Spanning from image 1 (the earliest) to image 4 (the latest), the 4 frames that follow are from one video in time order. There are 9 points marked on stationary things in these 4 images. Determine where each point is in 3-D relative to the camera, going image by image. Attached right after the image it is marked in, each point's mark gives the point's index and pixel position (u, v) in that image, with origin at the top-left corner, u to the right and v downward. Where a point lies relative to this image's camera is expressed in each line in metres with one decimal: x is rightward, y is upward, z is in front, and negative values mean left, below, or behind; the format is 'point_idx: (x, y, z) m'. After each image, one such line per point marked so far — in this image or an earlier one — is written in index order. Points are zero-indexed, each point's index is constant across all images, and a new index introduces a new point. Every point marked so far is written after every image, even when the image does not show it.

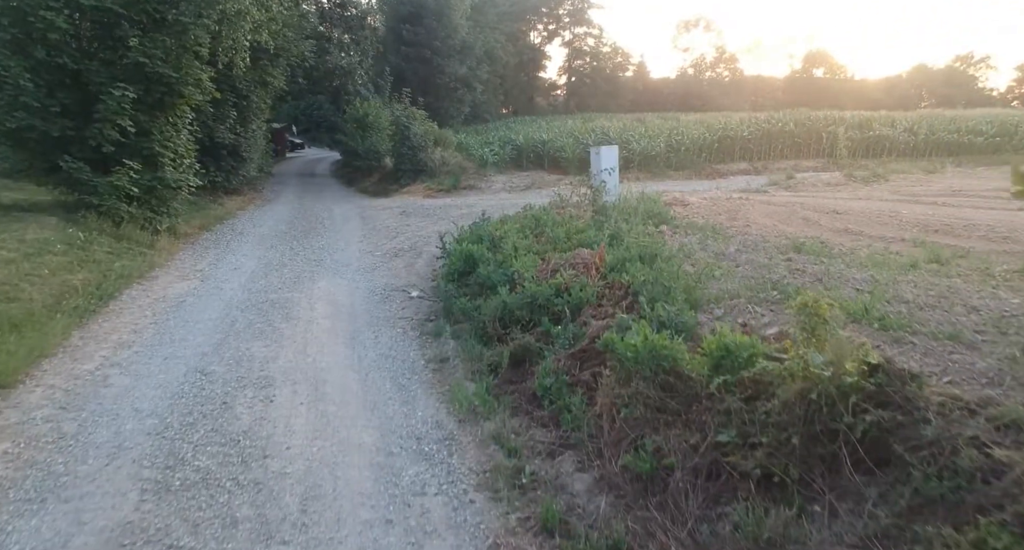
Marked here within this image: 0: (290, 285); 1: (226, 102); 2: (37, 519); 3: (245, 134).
0: (-2.5, -0.1, +7.0) m
1: (-6.5, +3.9, +13.9) m
2: (-2.0, -1.0, +2.5) m
3: (-6.5, +3.4, +14.8) m
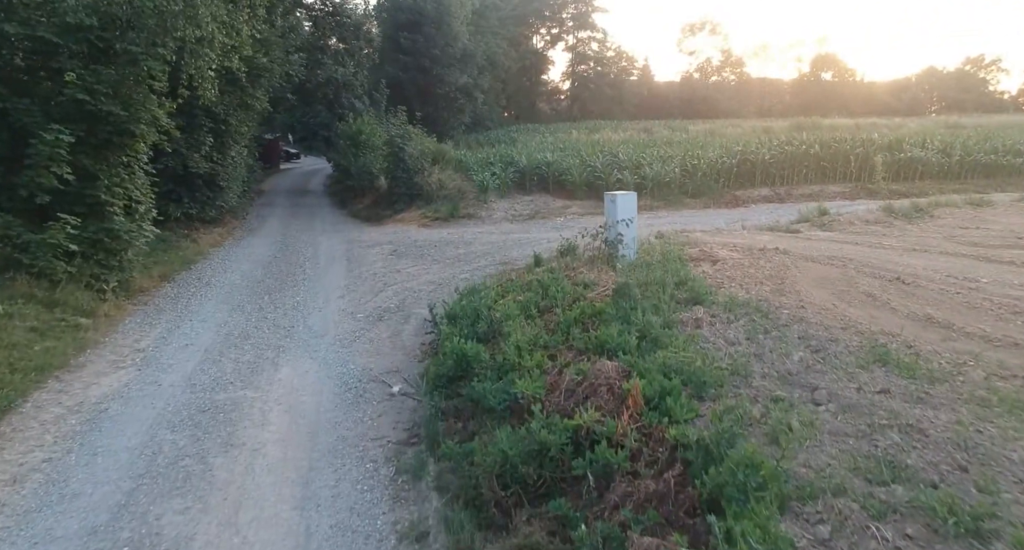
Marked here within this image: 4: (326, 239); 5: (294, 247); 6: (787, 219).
0: (-2.5, -0.9, +5.8) m
1: (-6.5, +3.0, +12.7) m
2: (-1.9, -1.8, +1.3) m
3: (-6.4, +2.5, +13.6) m
4: (-4.2, +0.6, +13.8) m
5: (-4.5, +0.5, +12.6) m
6: (+5.2, +1.0, +11.5) m
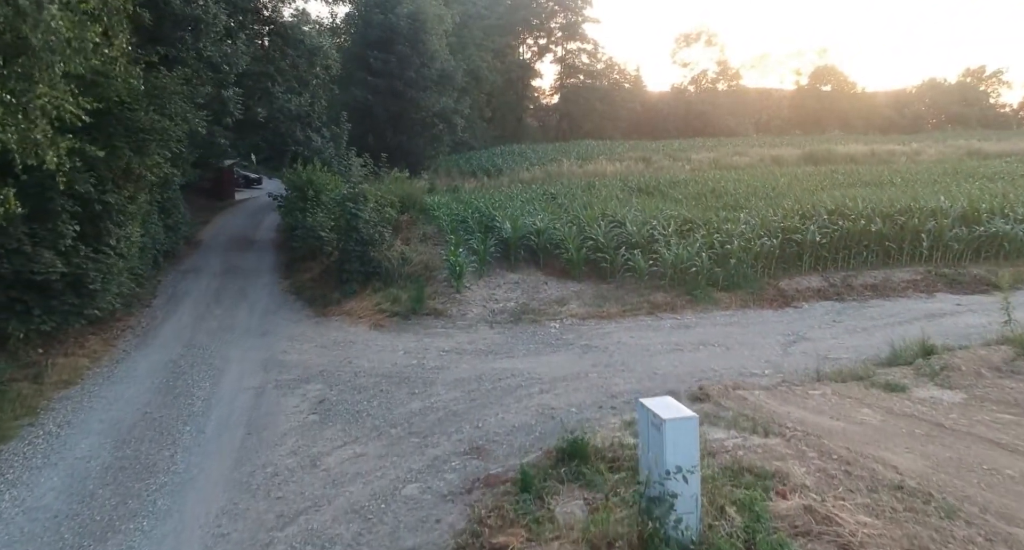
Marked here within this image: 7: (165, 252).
0: (-2.7, -3.0, +2.3) m
1: (-6.8, +0.9, +9.1) m
2: (-2.0, -3.9, -2.2) m
3: (-6.8, +0.4, +10.0) m
4: (-4.6, -1.6, +10.3) m
5: (-4.8, -1.6, +9.1) m
6: (+4.9, -1.1, +8.2) m
7: (-10.5, +0.7, +18.5) m
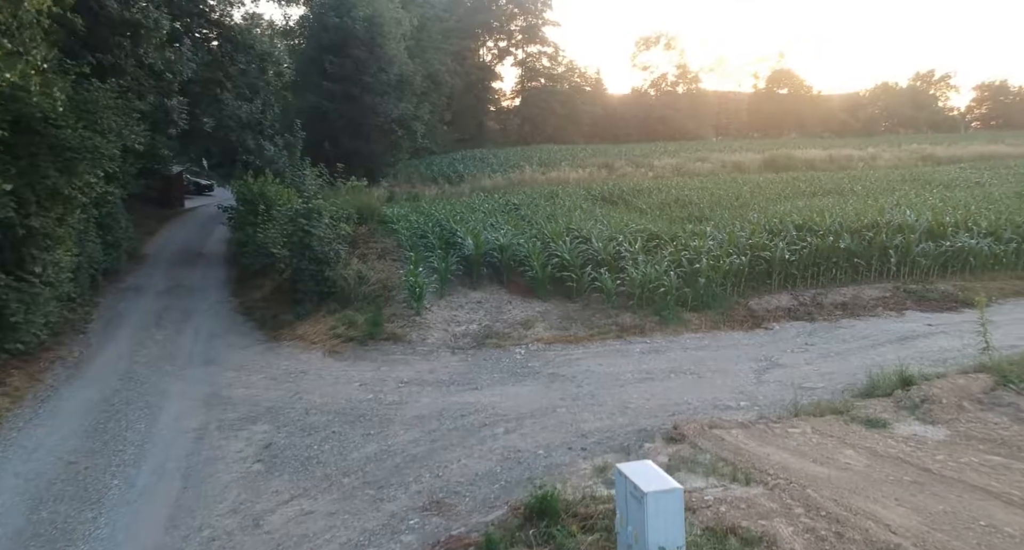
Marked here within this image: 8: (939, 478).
0: (-2.8, -3.4, +1.6) m
1: (-7.3, +0.4, +8.2) m
2: (-1.8, -4.3, -2.9) m
3: (-7.4, -0.1, +9.1) m
4: (-5.2, -2.0, +9.5) m
5: (-5.3, -2.1, +8.2) m
6: (+4.4, -1.4, +7.9) m
7: (-11.6, +0.1, +17.3) m
8: (+4.0, -1.8, +5.7) m
